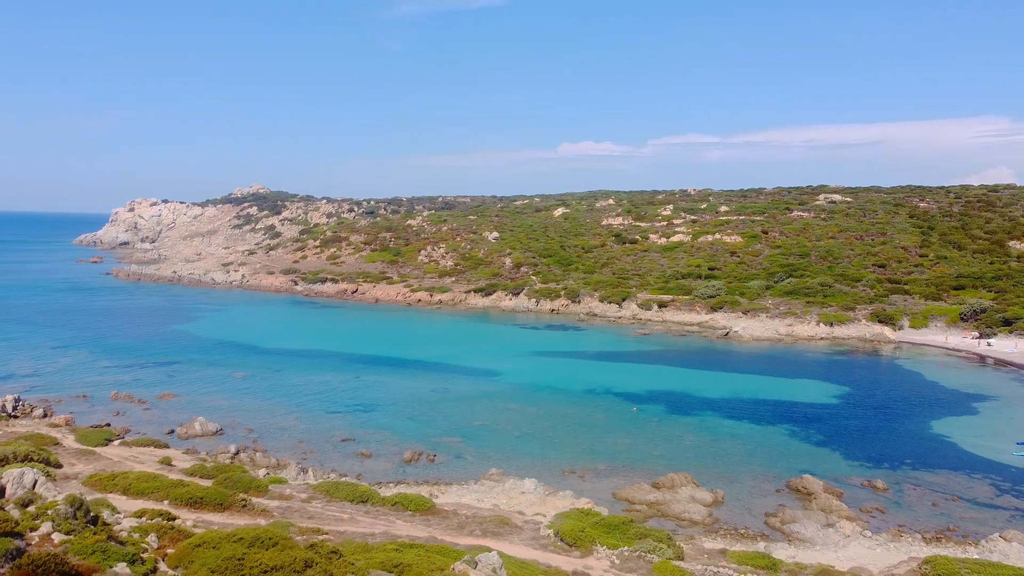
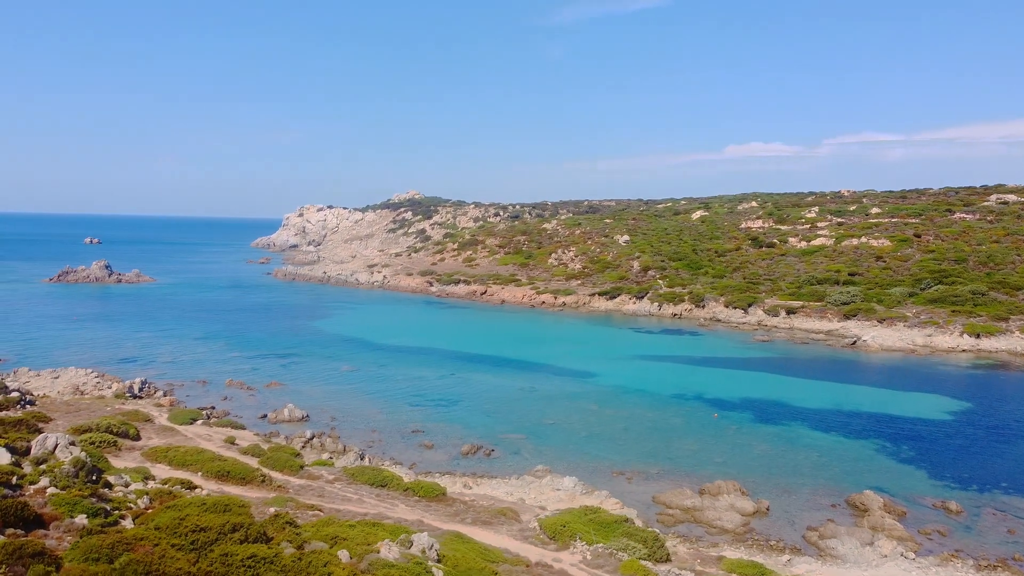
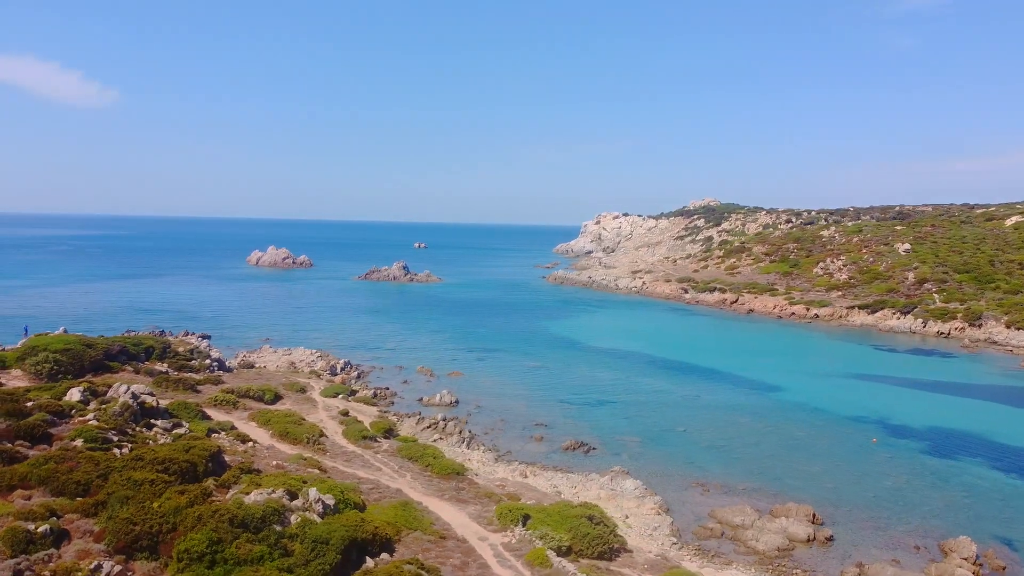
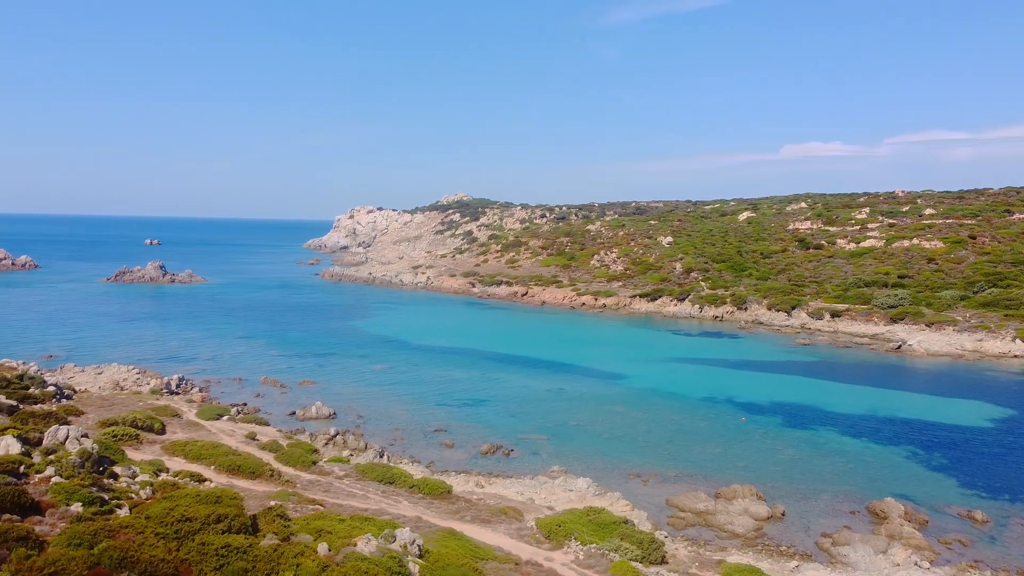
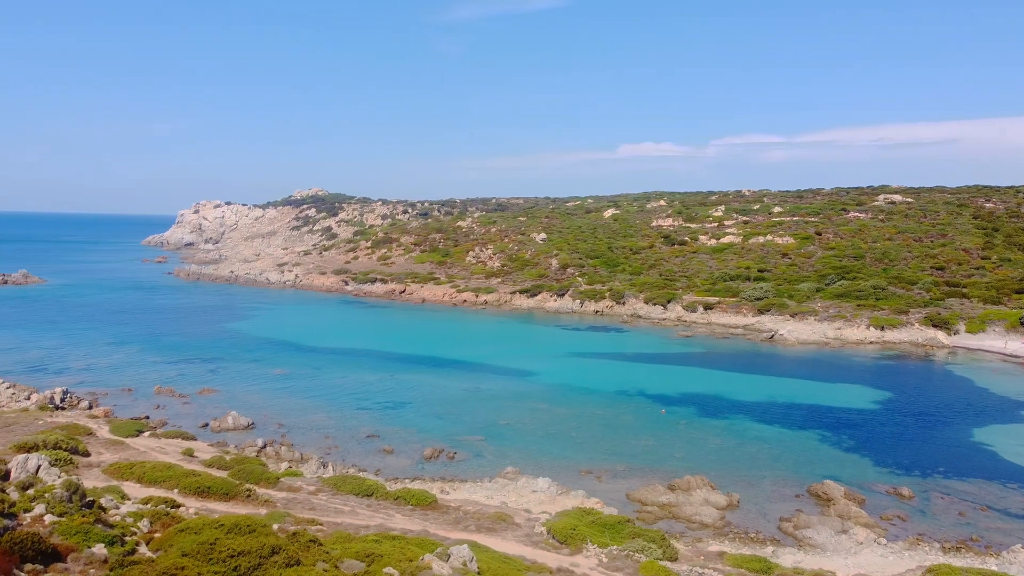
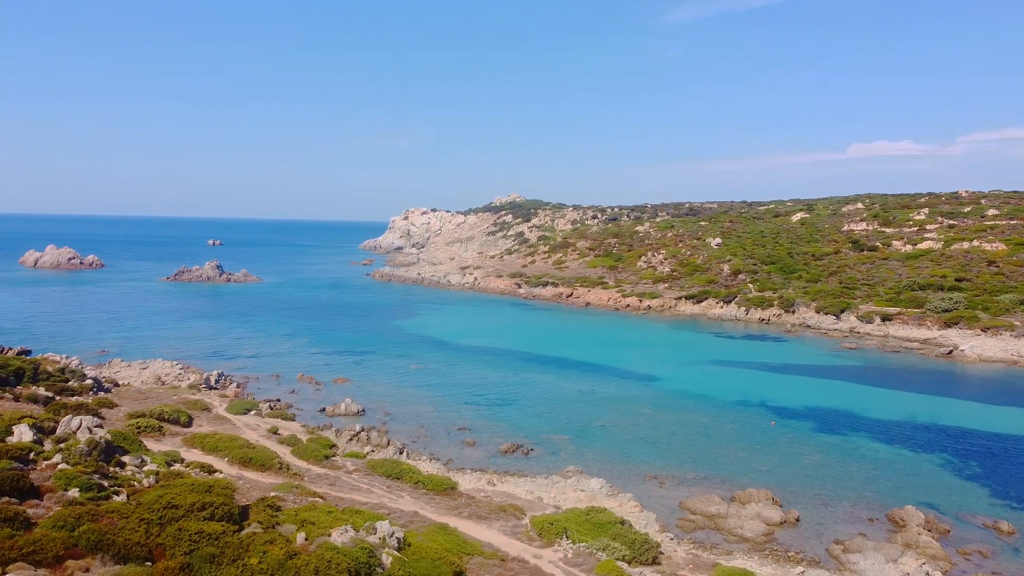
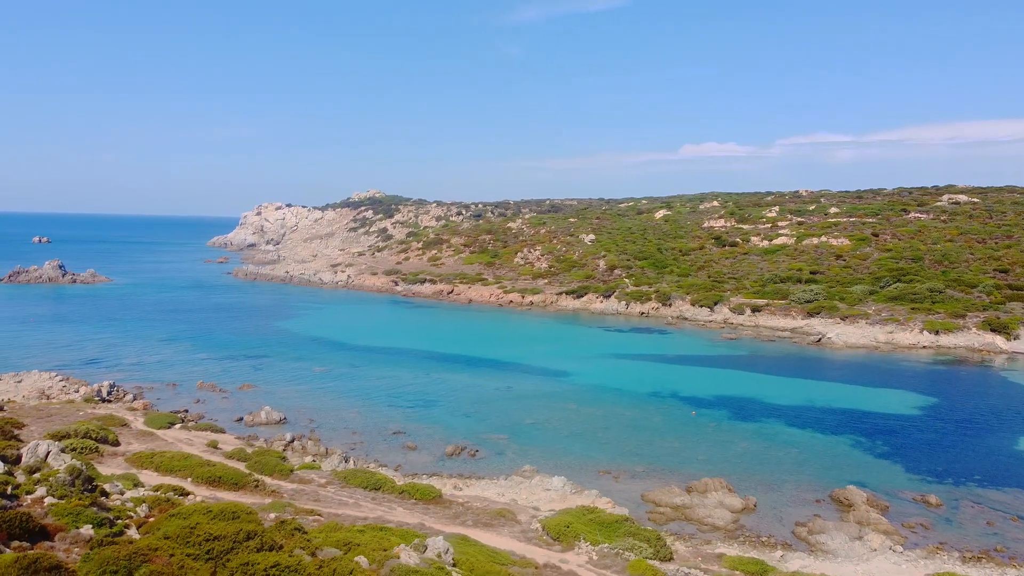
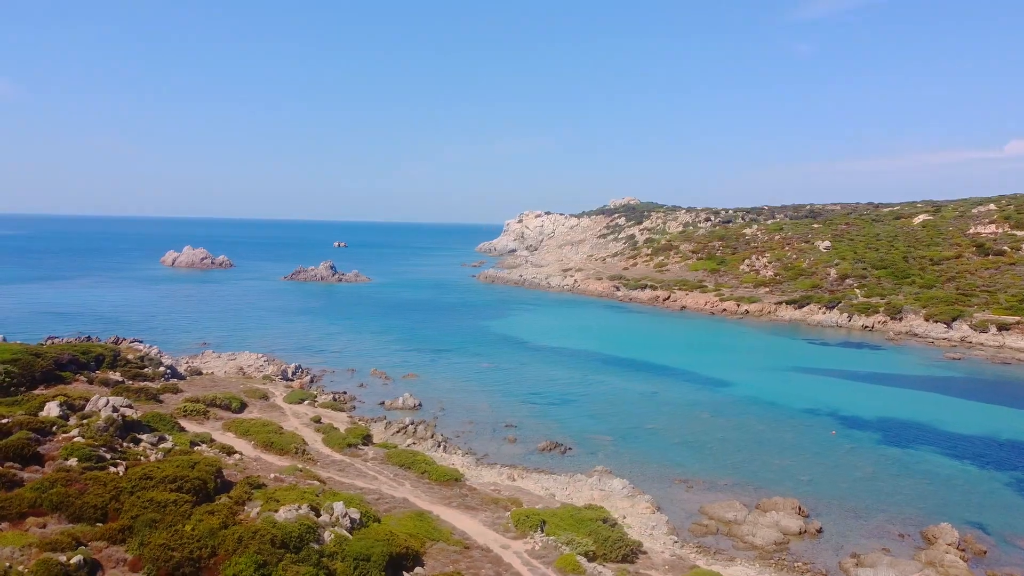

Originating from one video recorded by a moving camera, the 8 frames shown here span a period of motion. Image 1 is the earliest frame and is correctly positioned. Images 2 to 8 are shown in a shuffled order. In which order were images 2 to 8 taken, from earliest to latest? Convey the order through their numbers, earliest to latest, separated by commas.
5, 7, 2, 4, 6, 8, 3
